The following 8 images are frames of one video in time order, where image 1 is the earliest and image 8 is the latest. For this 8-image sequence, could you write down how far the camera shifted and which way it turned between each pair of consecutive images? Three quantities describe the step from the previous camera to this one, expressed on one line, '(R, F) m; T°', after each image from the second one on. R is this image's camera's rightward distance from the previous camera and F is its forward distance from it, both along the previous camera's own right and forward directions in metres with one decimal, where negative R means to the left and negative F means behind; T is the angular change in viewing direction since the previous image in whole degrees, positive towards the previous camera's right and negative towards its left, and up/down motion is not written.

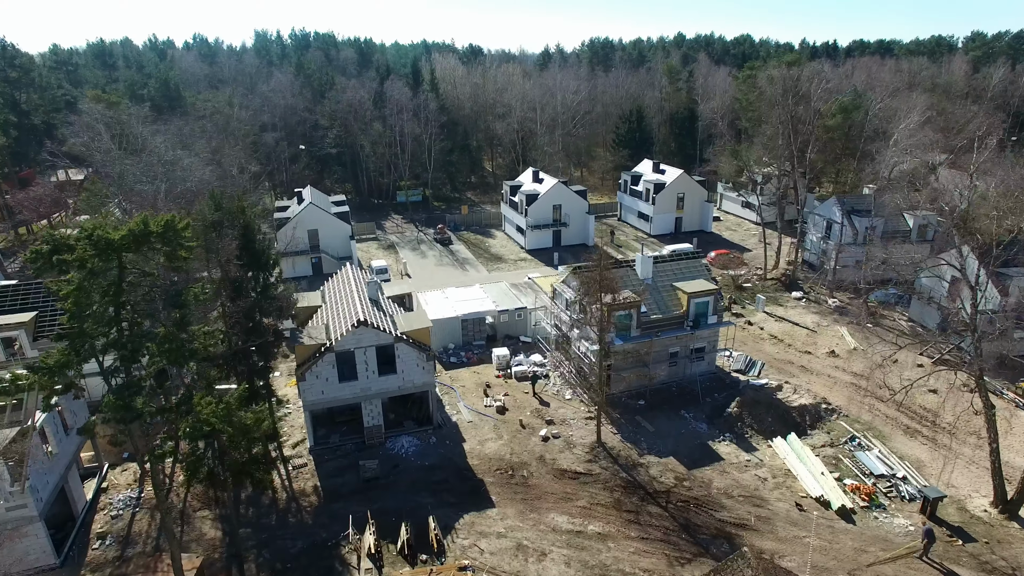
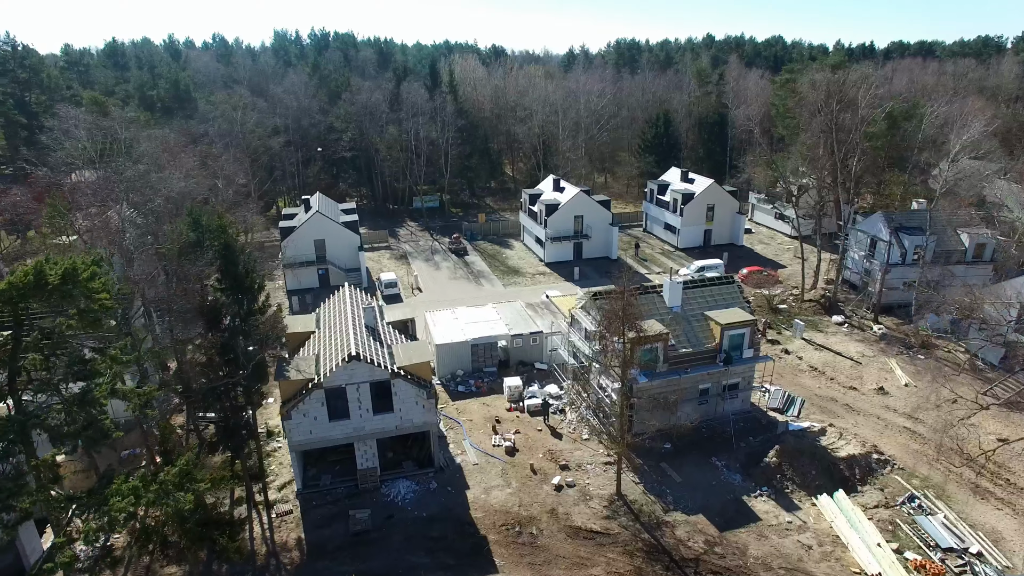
(+0.3, +2.5) m; -2°
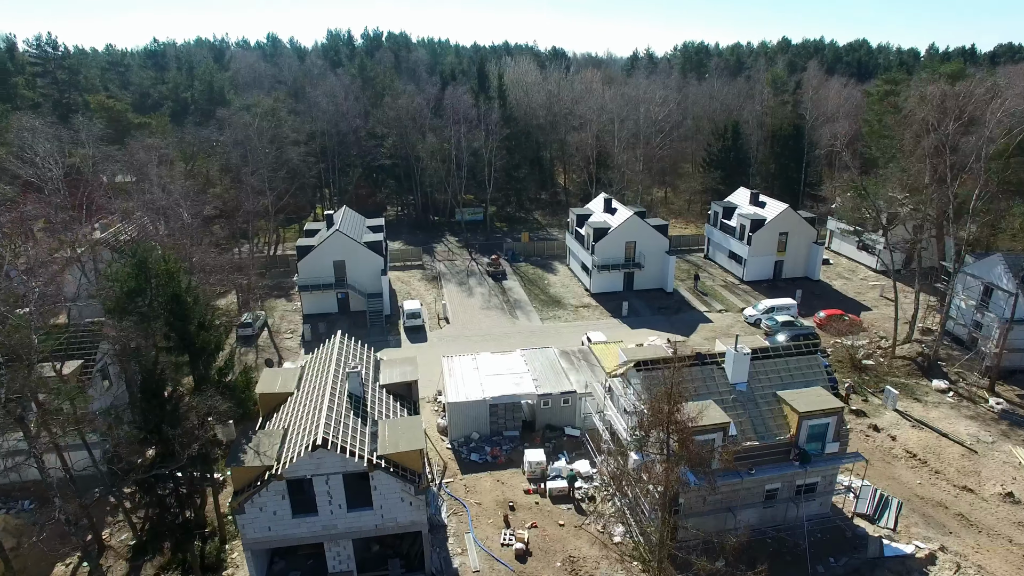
(+1.0, +4.6) m; -5°
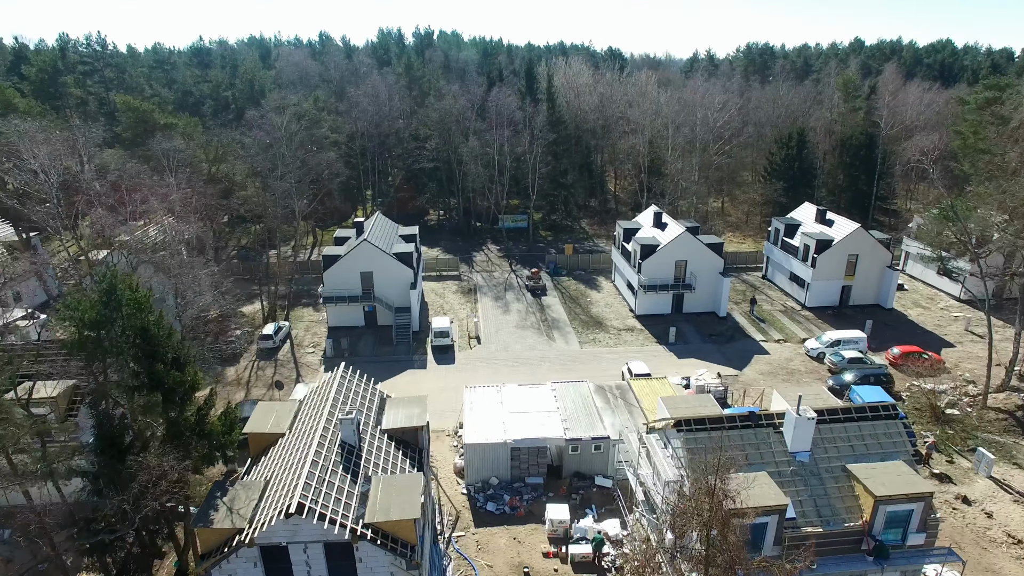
(+0.7, +2.6) m; -4°
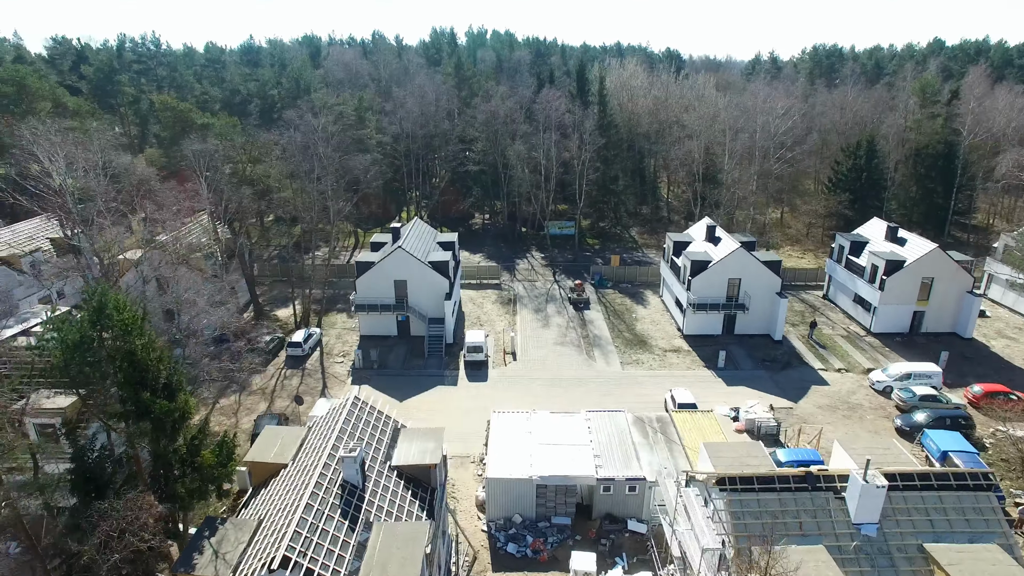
(+0.5, +1.8) m; -4°
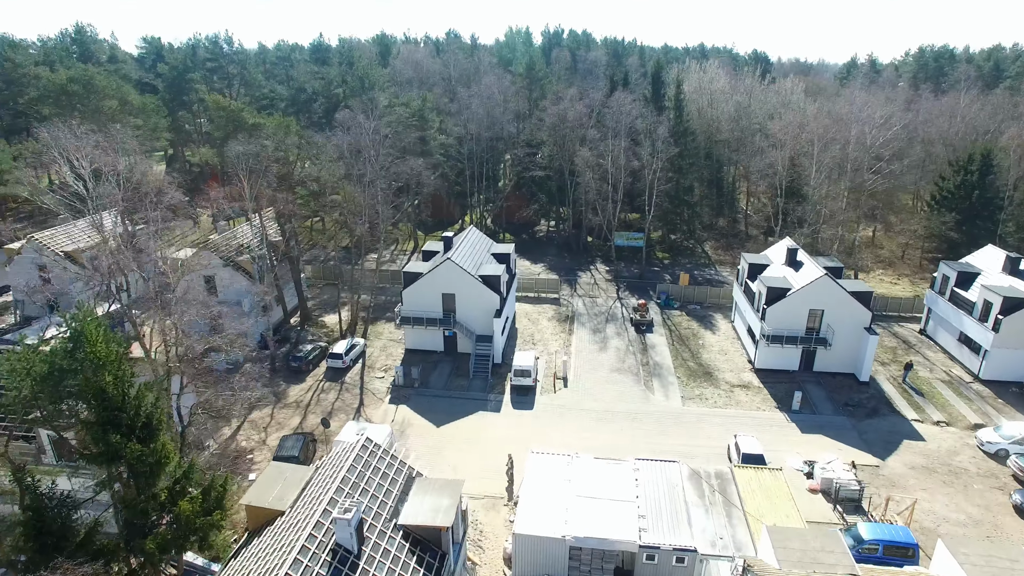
(+0.8, +2.3) m; -6°
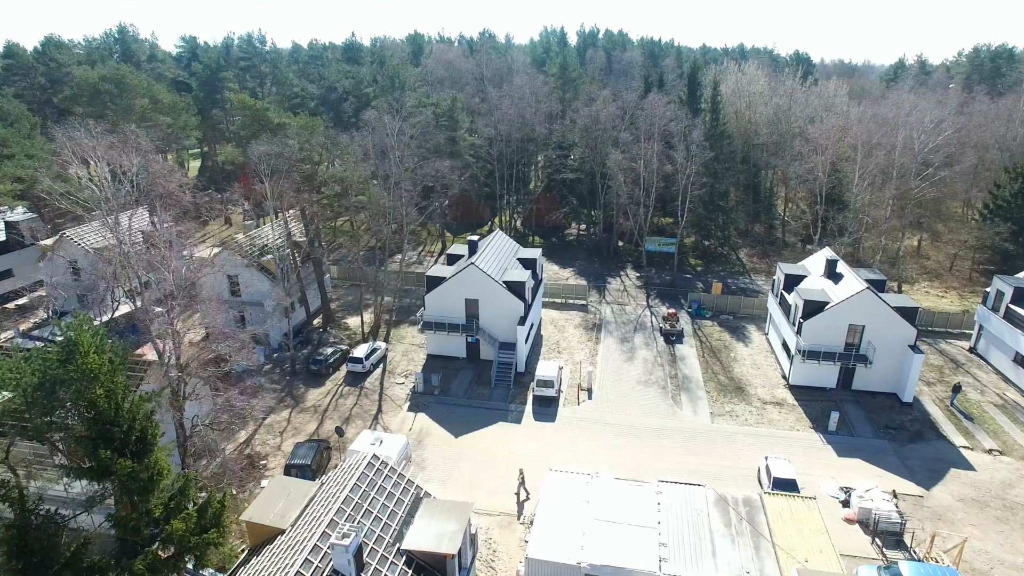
(+0.3, +0.8) m; -3°
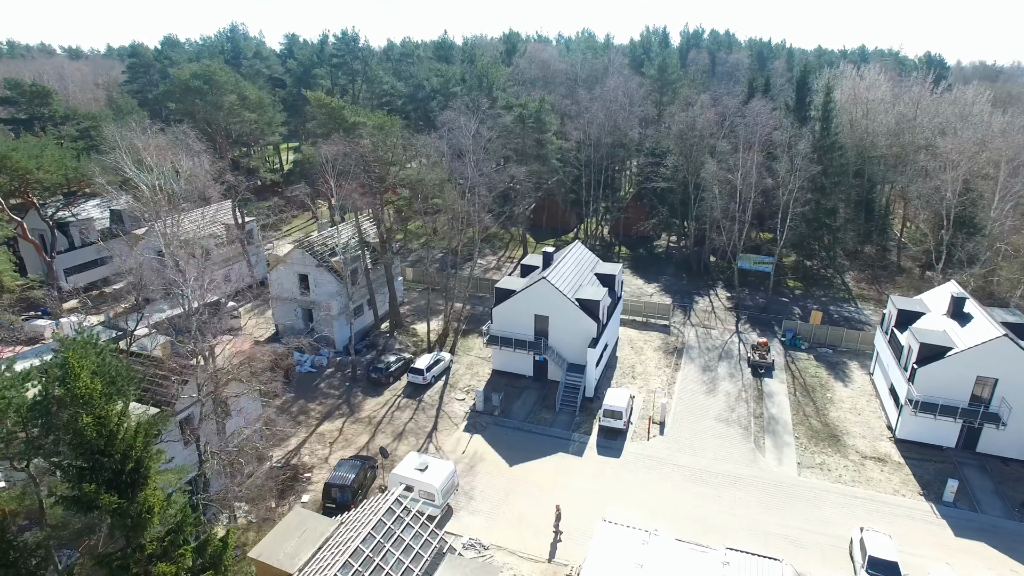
(+0.8, +1.9) m; -8°
